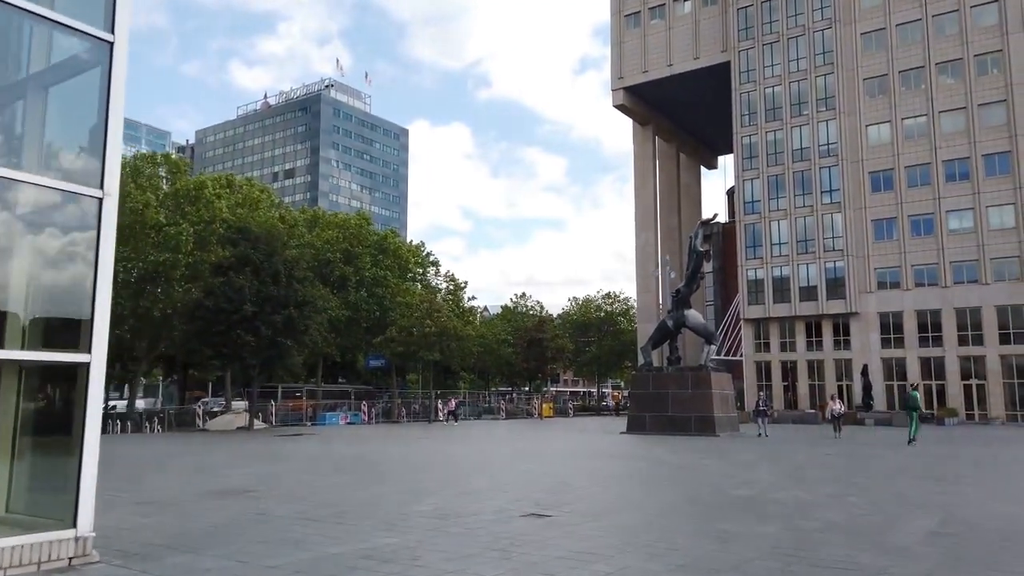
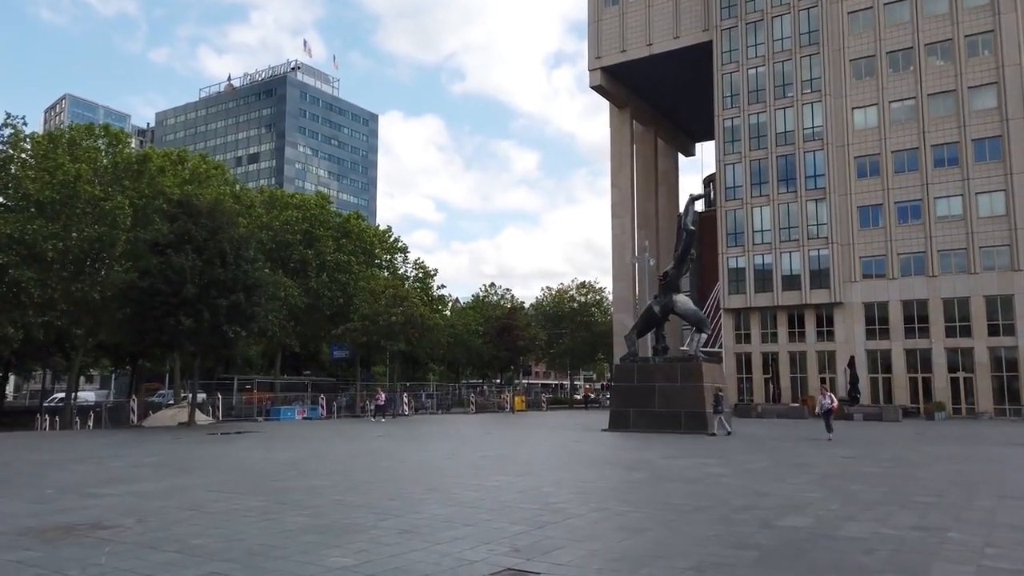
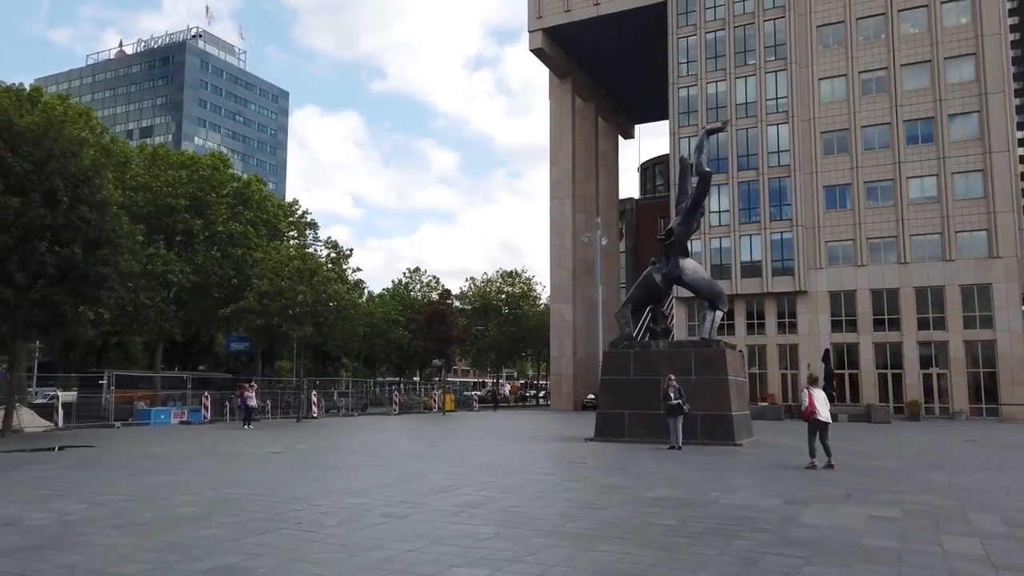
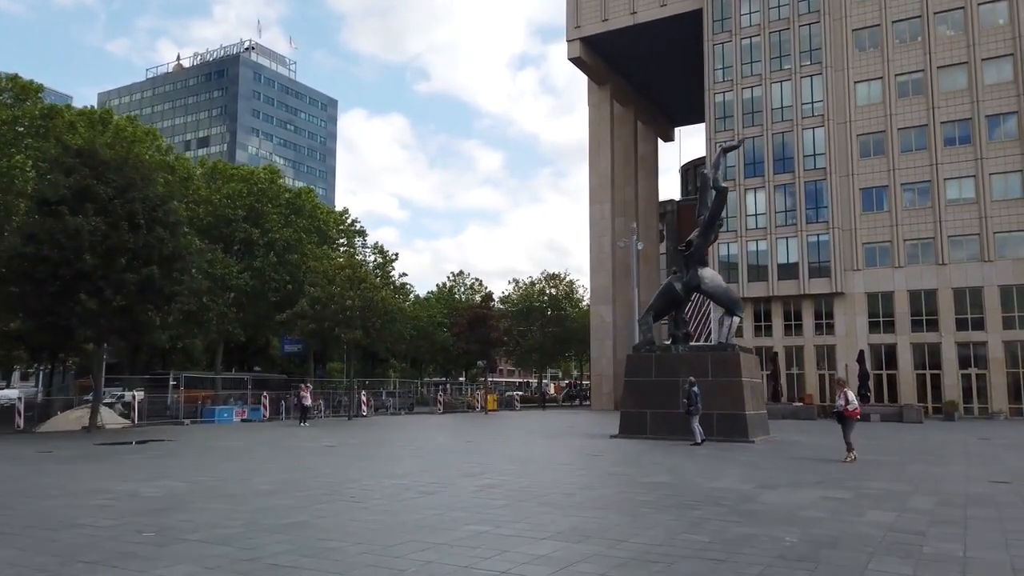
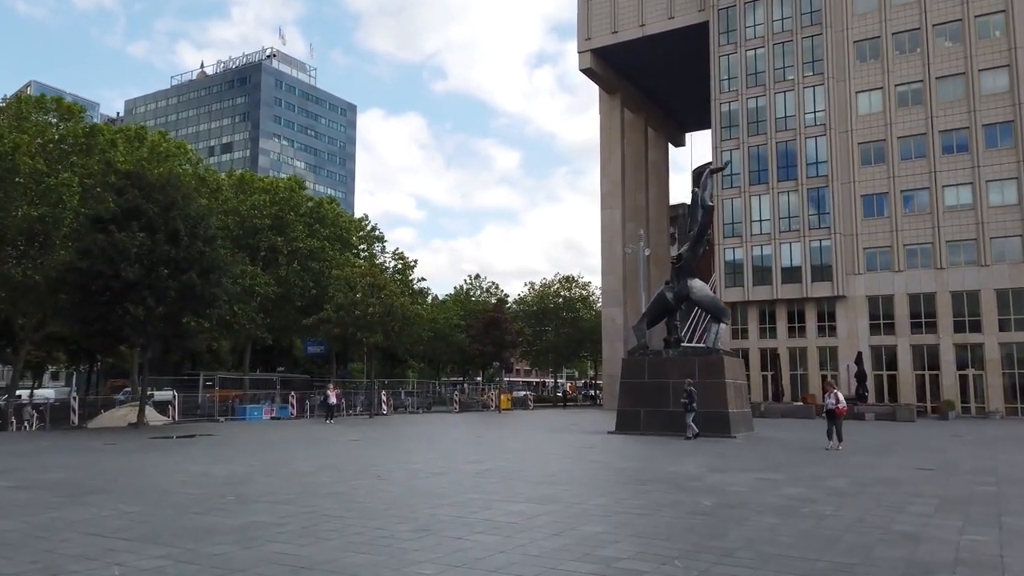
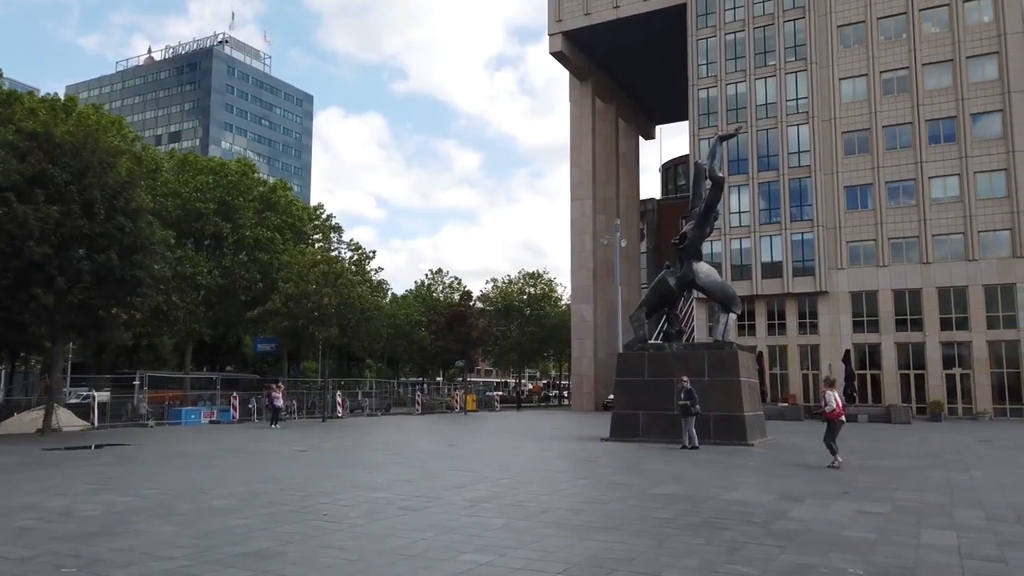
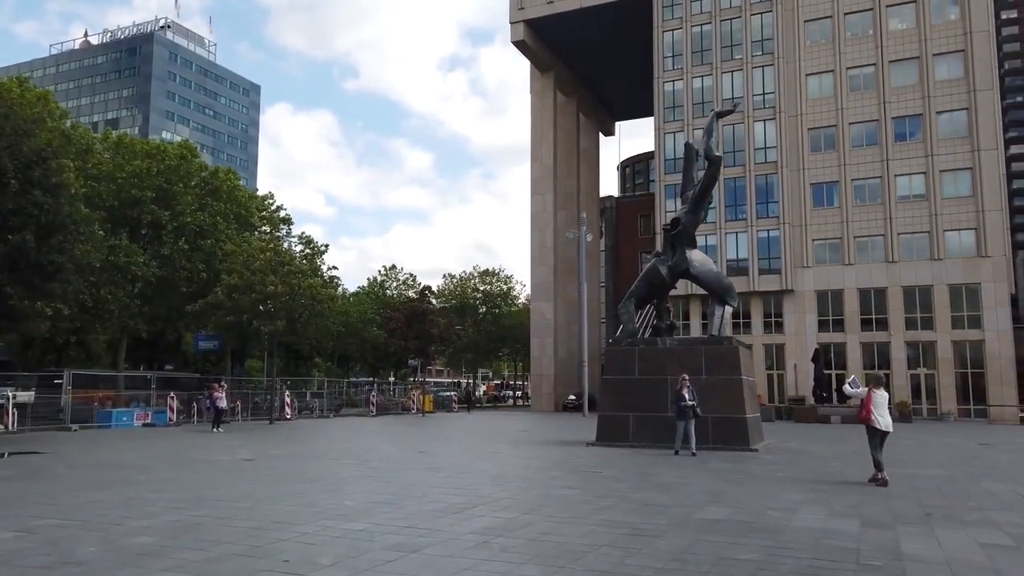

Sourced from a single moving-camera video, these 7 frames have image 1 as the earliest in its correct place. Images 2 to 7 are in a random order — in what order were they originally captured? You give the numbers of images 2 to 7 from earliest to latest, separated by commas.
2, 5, 4, 6, 3, 7
